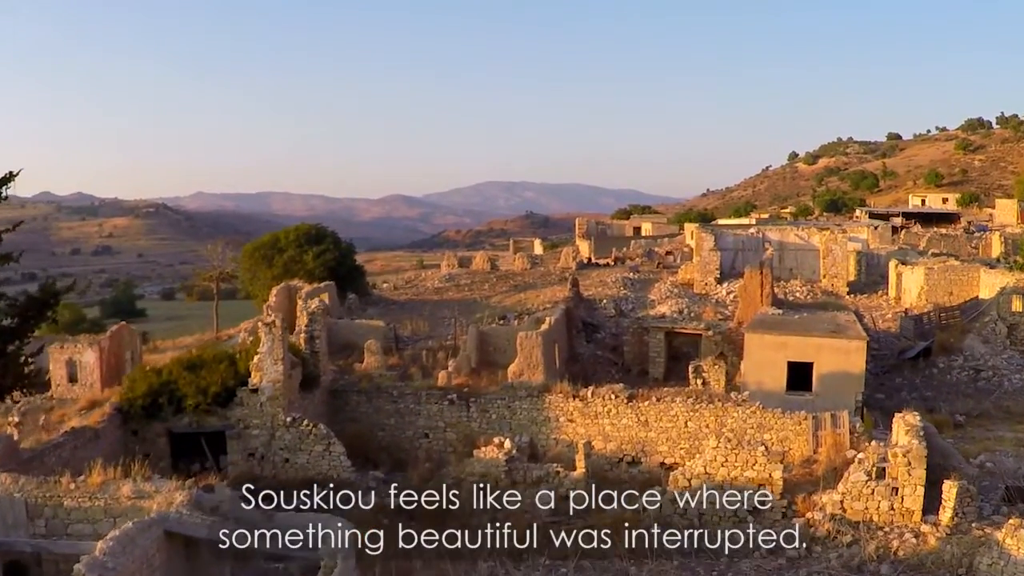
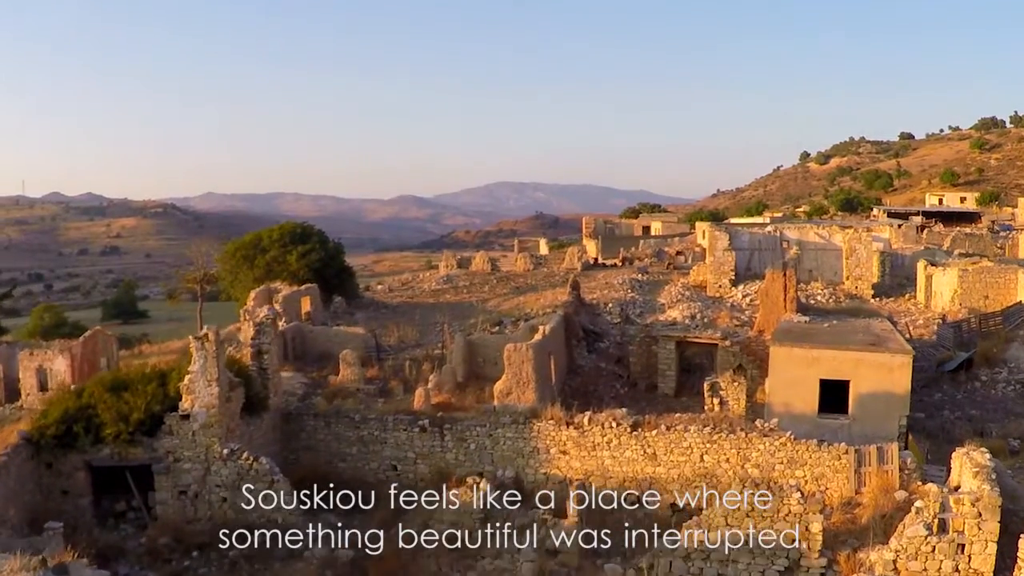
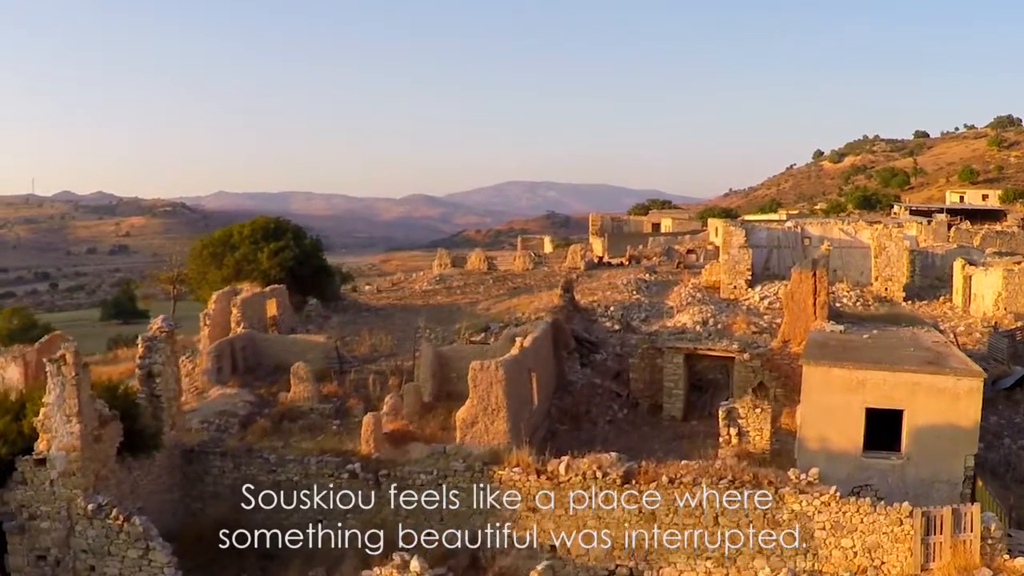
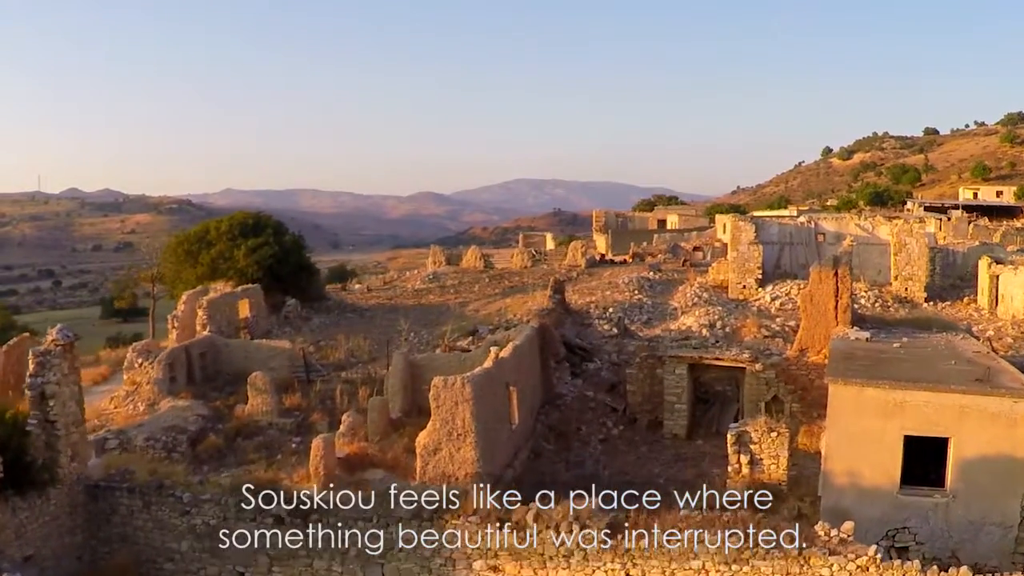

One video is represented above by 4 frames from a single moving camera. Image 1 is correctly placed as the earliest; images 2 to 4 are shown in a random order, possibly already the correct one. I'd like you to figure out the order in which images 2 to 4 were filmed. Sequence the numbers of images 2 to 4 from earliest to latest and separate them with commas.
2, 3, 4
